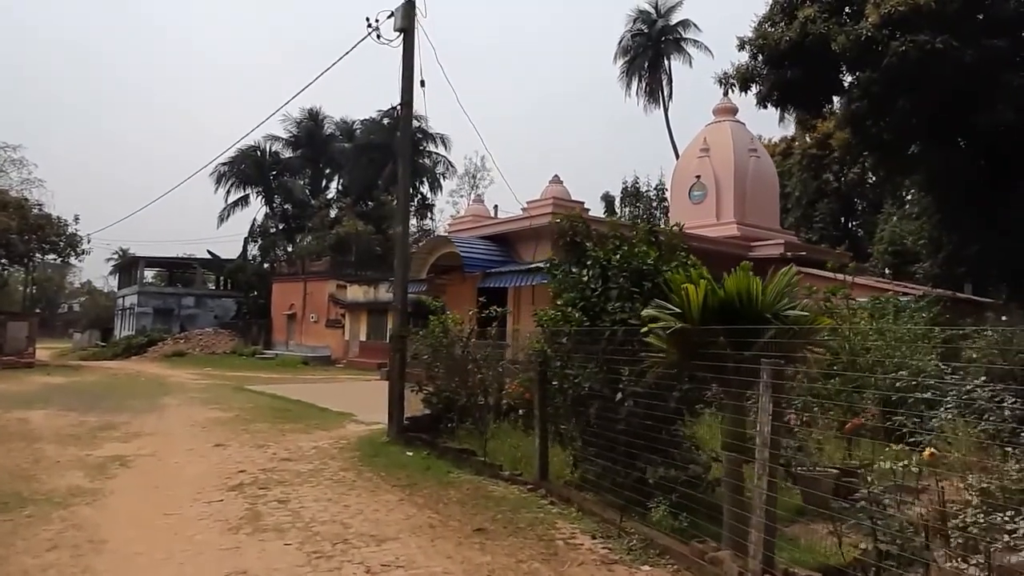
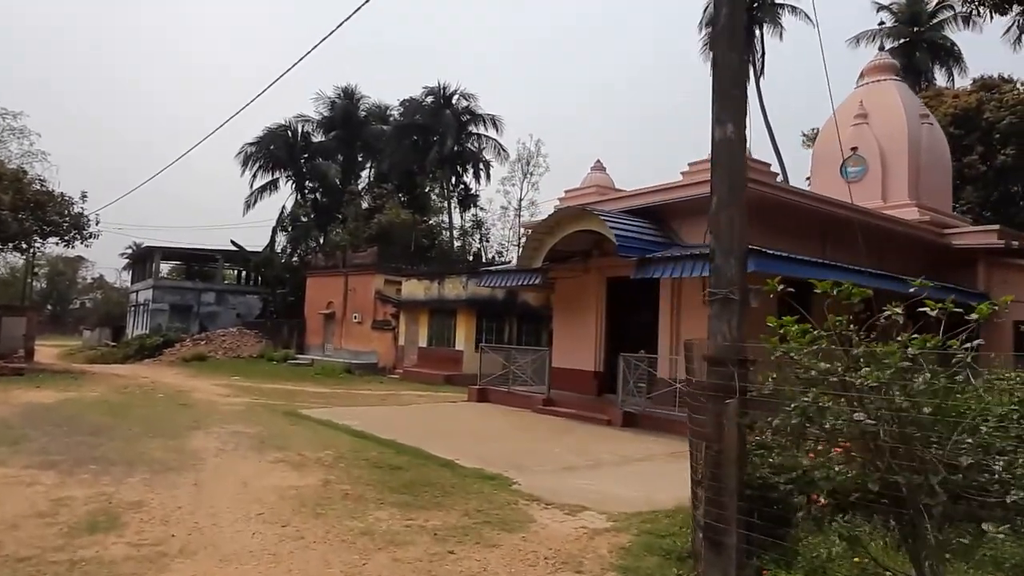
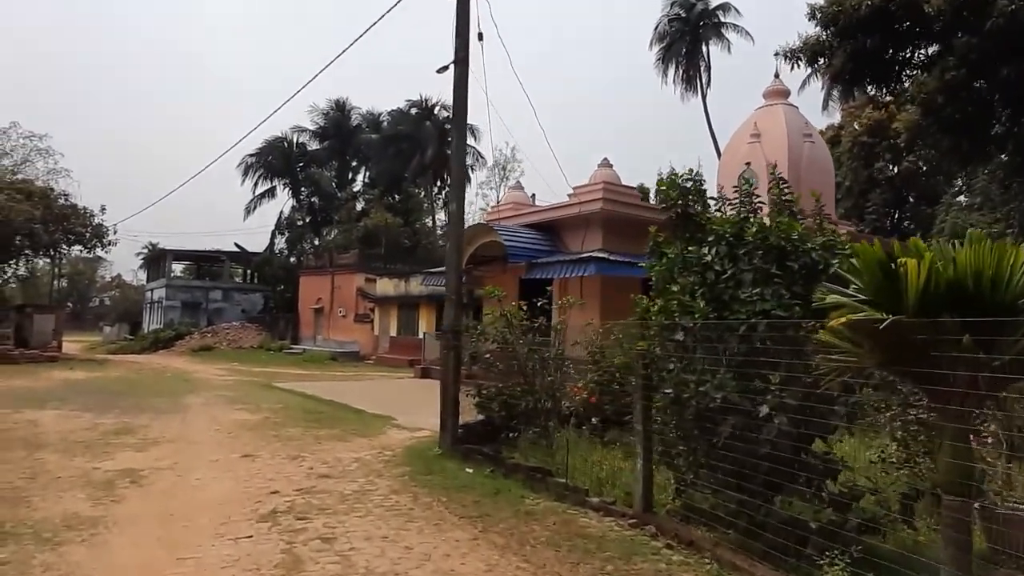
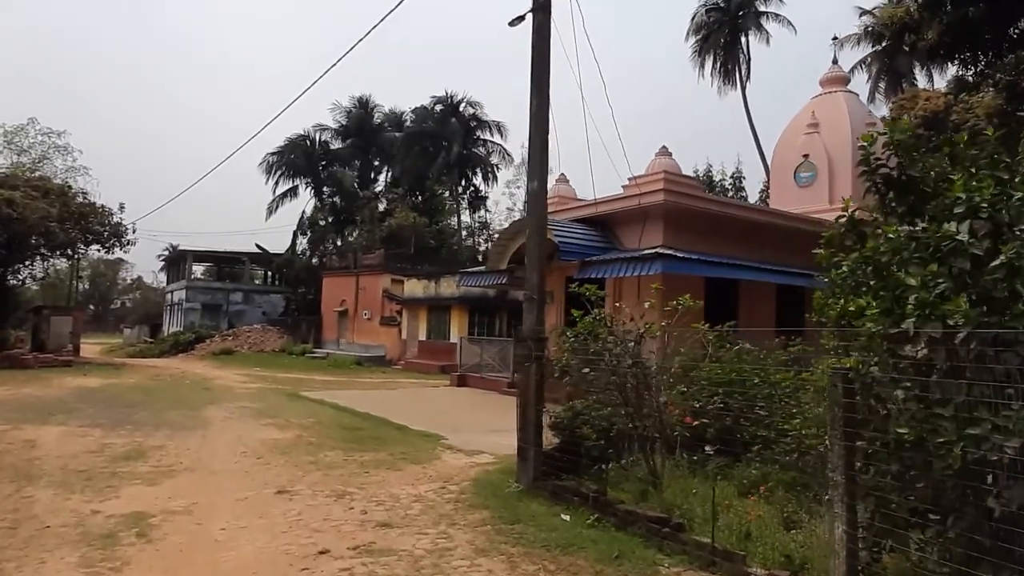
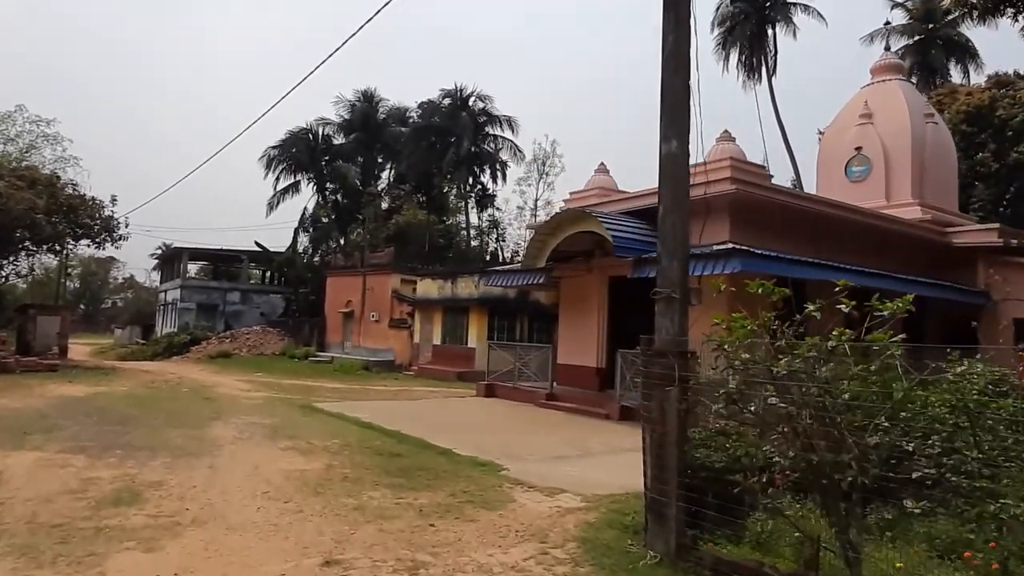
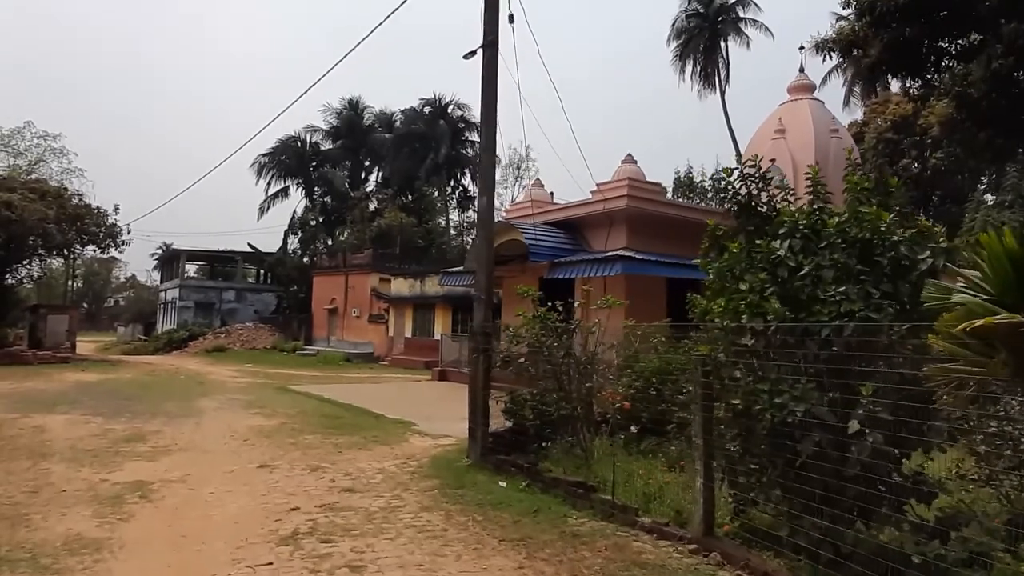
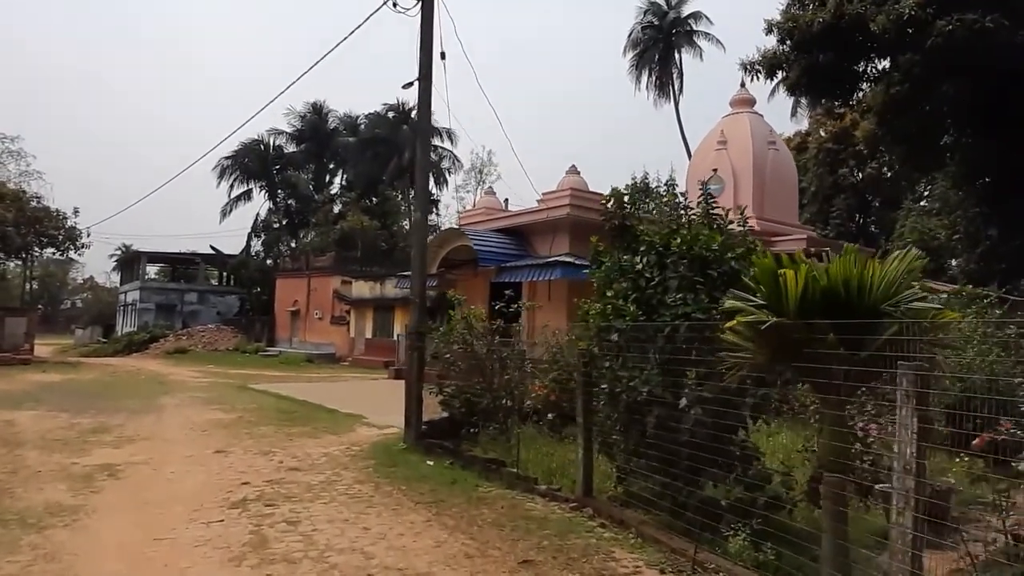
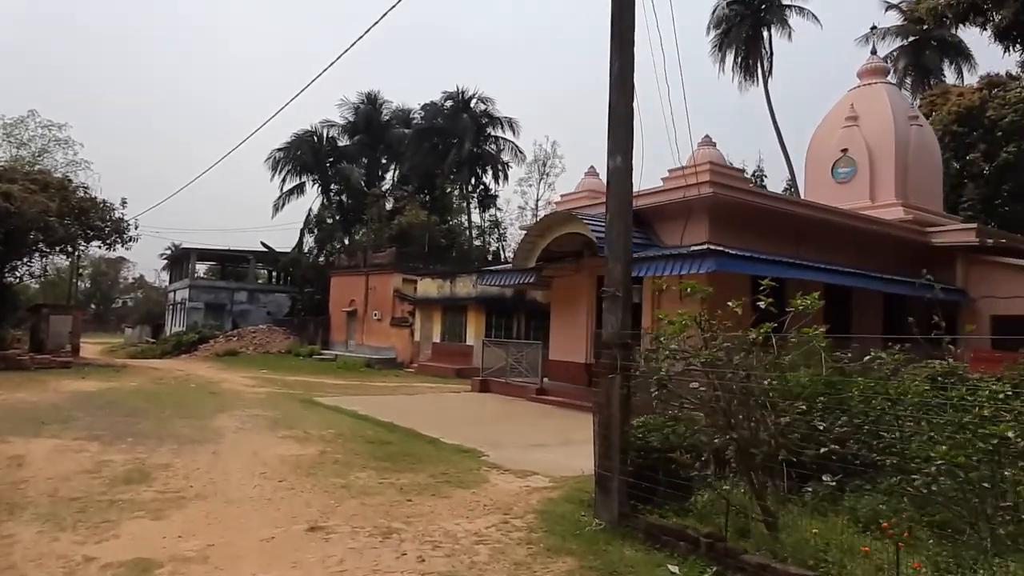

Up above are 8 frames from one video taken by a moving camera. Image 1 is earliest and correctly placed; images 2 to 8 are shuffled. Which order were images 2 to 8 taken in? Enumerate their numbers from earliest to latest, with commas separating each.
7, 3, 6, 4, 8, 5, 2
